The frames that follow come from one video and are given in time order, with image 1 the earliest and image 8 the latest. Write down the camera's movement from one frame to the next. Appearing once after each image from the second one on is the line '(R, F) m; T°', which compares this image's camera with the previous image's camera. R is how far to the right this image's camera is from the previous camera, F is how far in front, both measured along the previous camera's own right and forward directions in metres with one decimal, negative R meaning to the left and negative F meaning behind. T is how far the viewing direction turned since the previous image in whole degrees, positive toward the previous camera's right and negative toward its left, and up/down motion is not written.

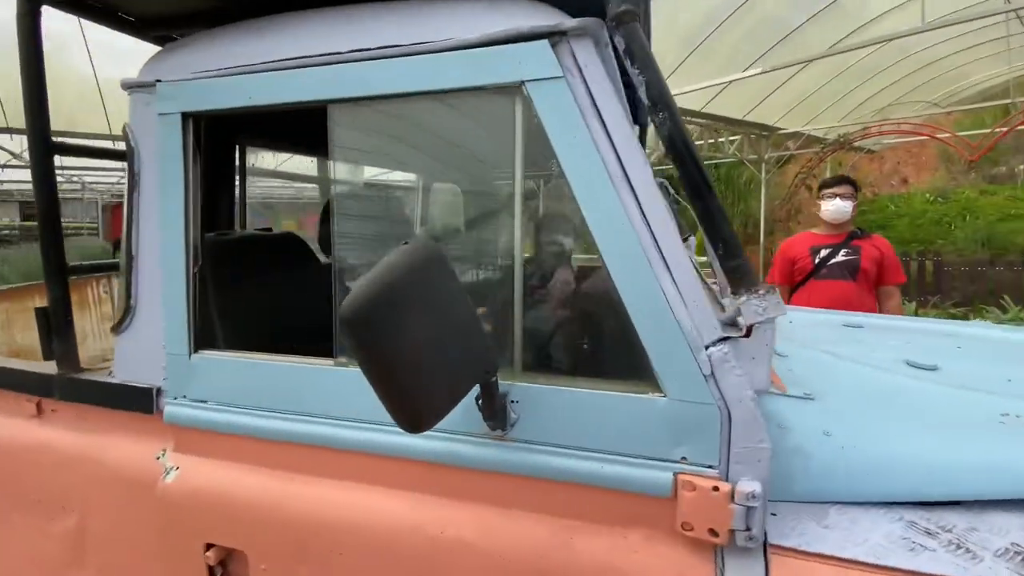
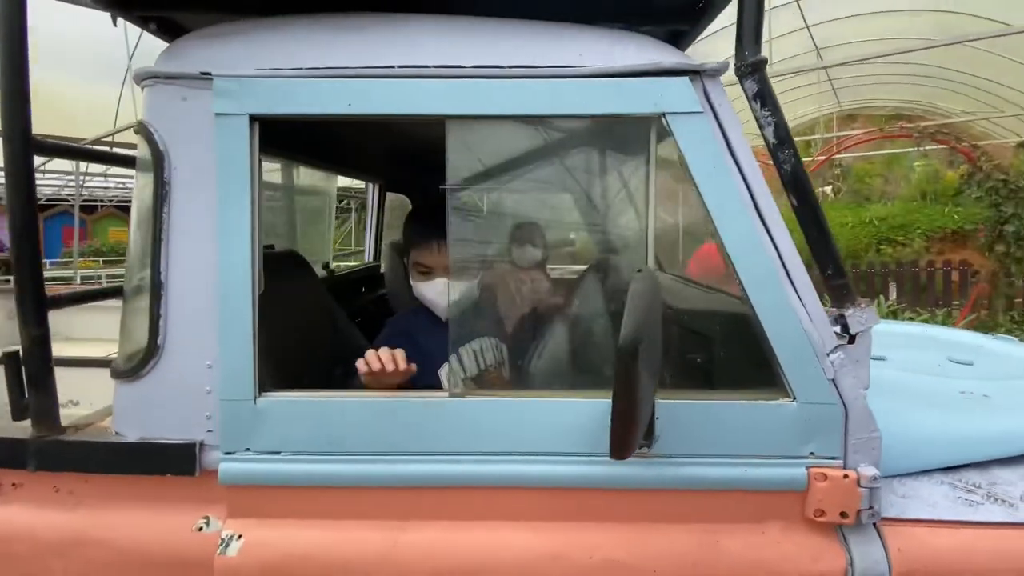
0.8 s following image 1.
(-0.6, +0.1) m; +20°
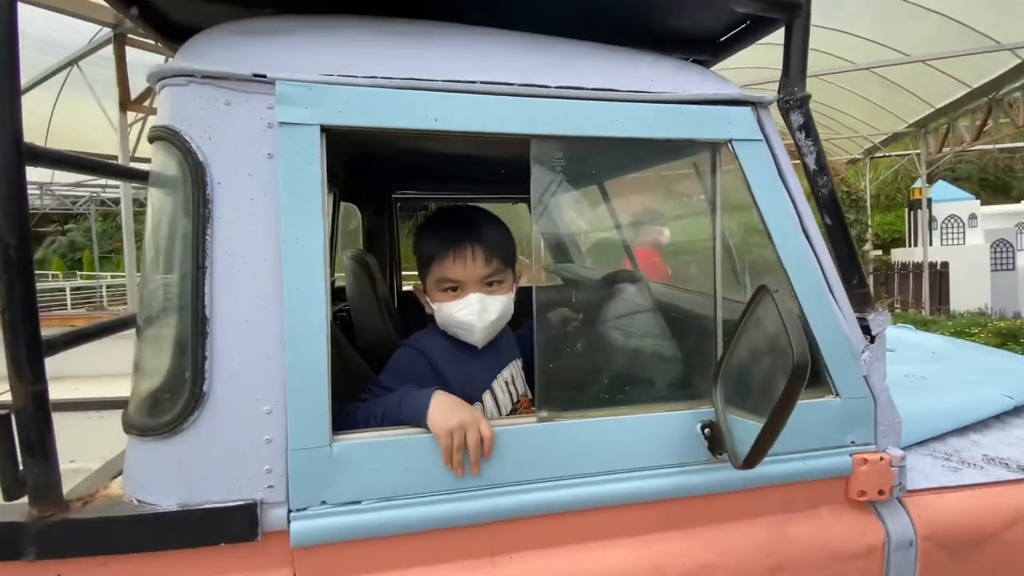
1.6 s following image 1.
(-0.5, +0.1) m; +16°
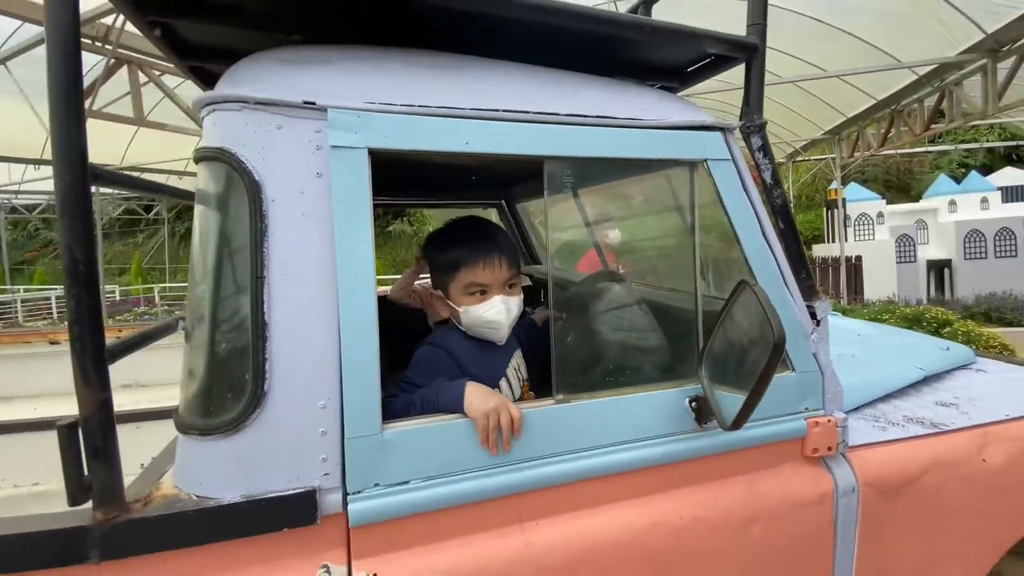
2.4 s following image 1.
(-0.2, -0.2) m; +6°
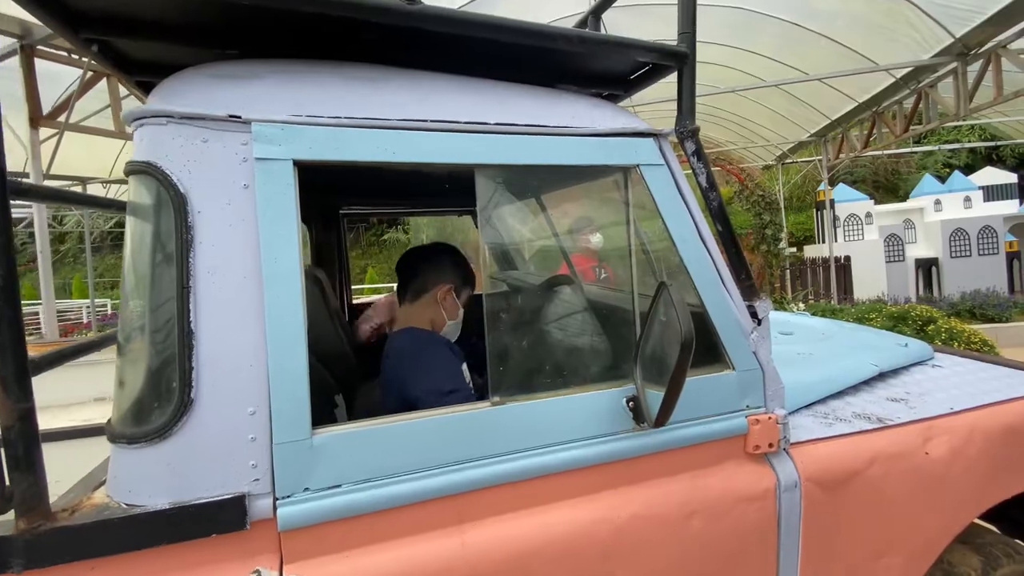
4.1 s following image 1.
(+0.1, 0.0) m; 0°
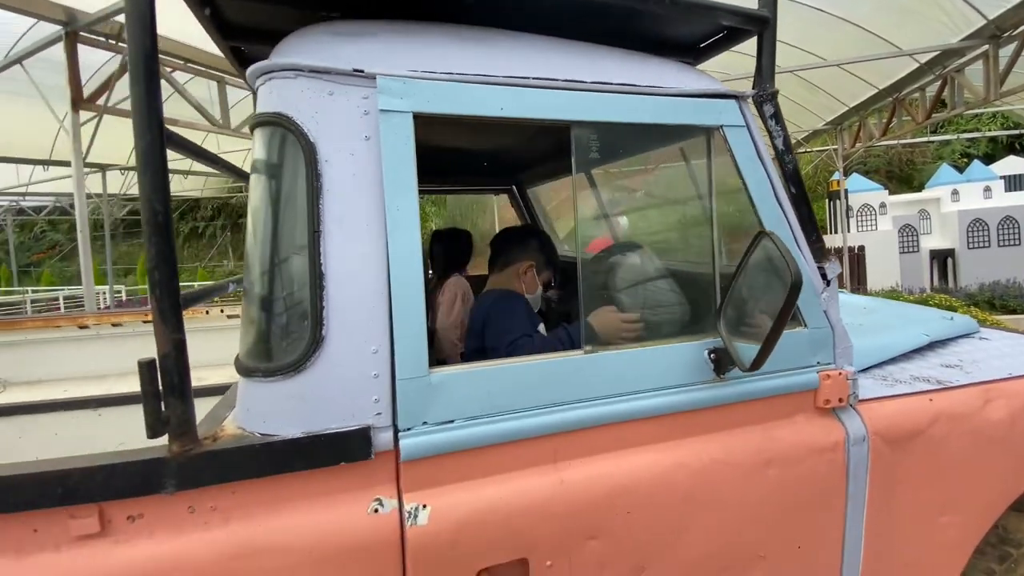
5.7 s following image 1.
(-0.2, -0.1) m; -1°
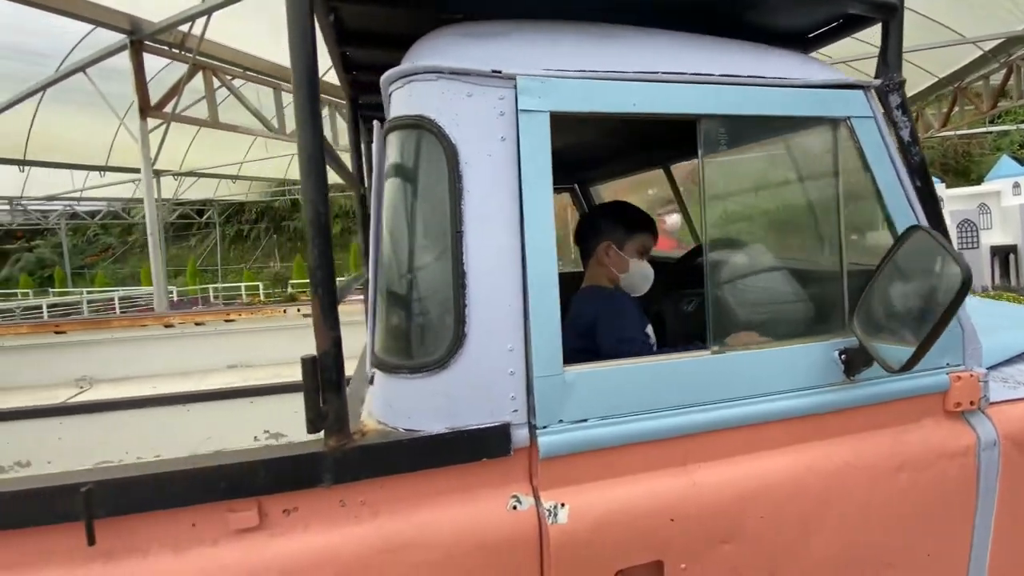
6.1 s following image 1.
(-0.2, 0.0) m; -3°
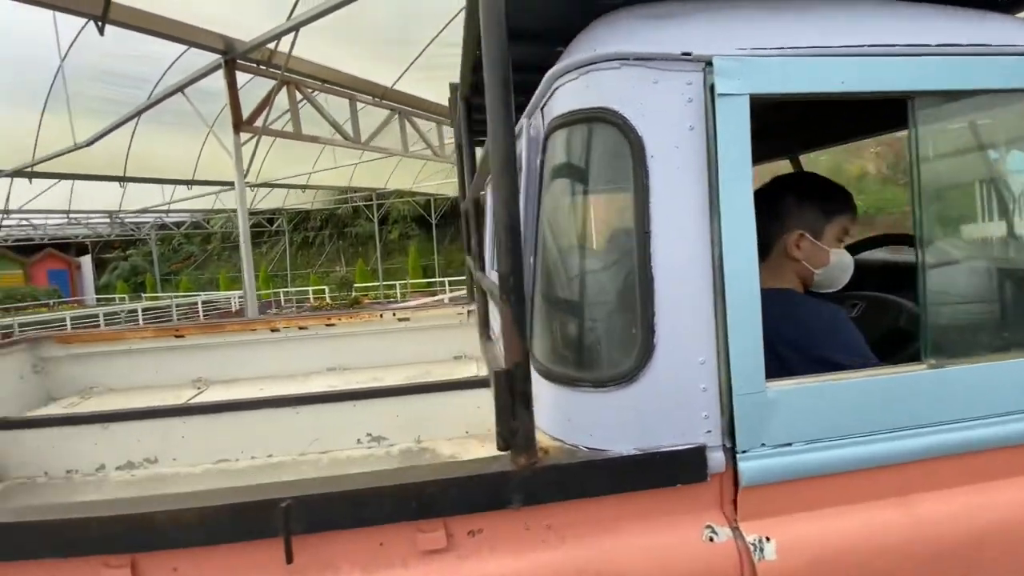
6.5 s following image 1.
(-0.2, +0.1) m; -7°
